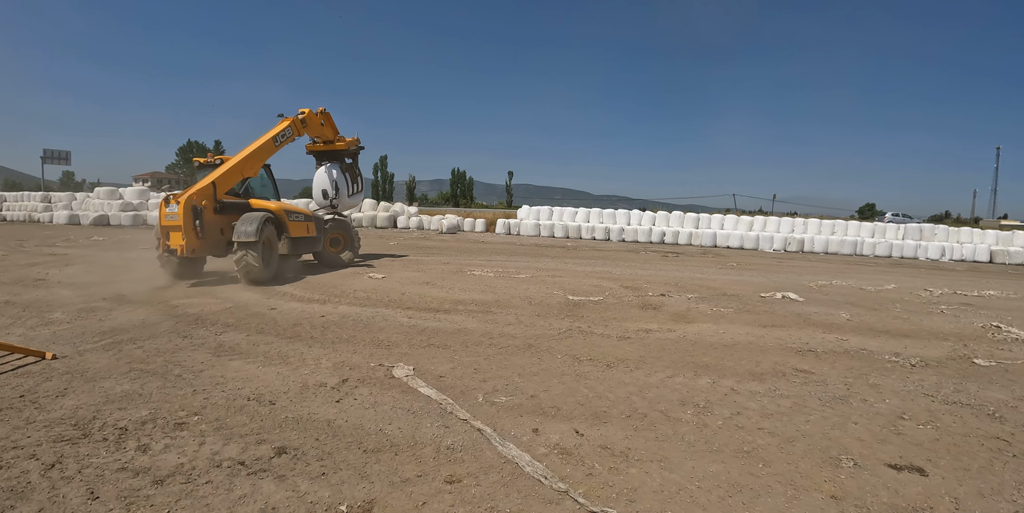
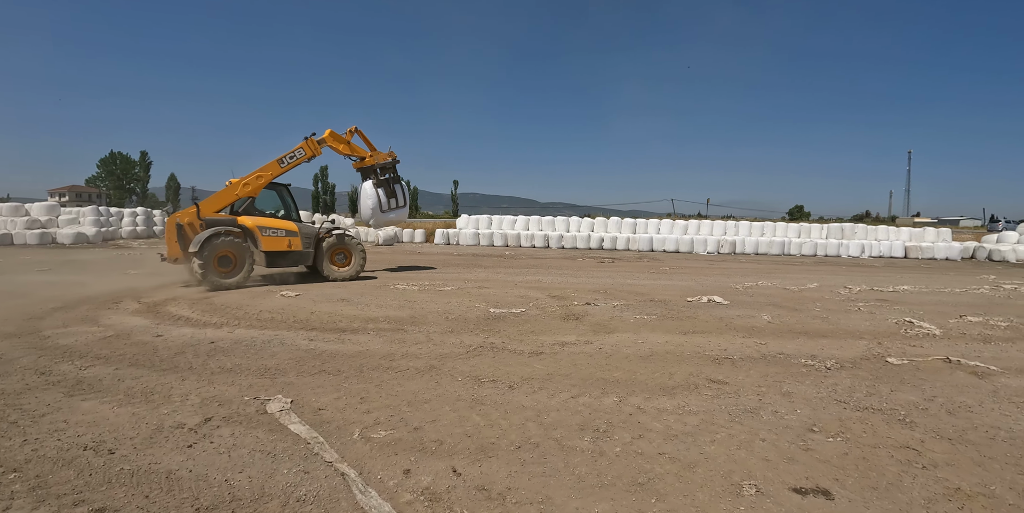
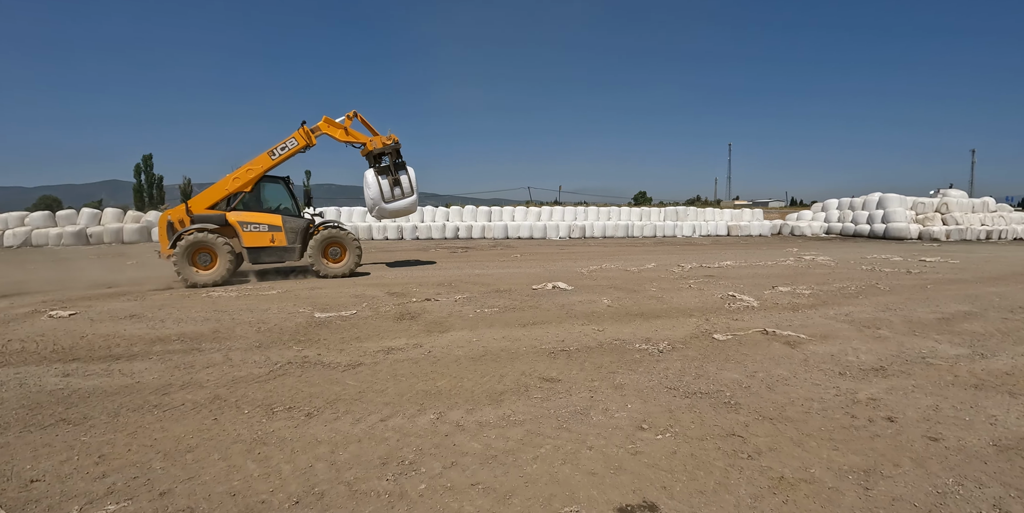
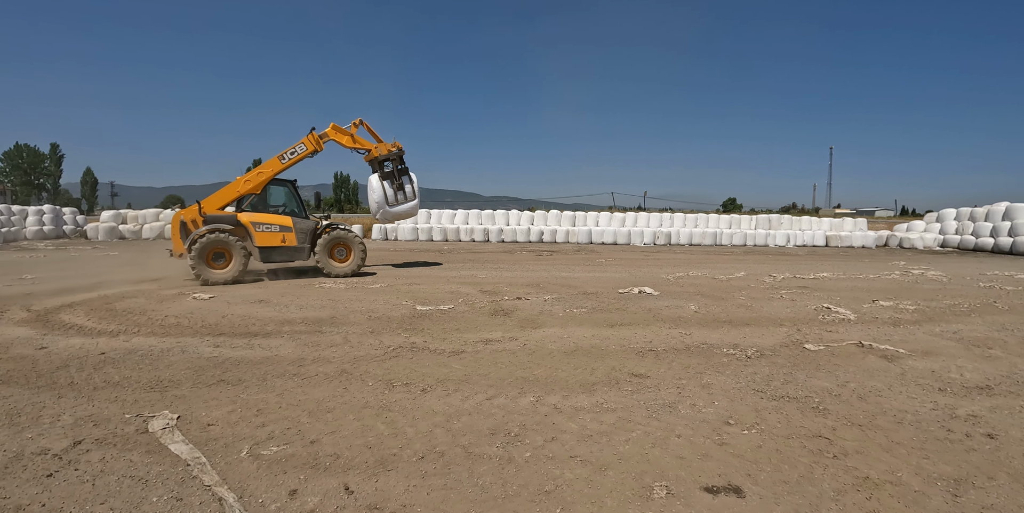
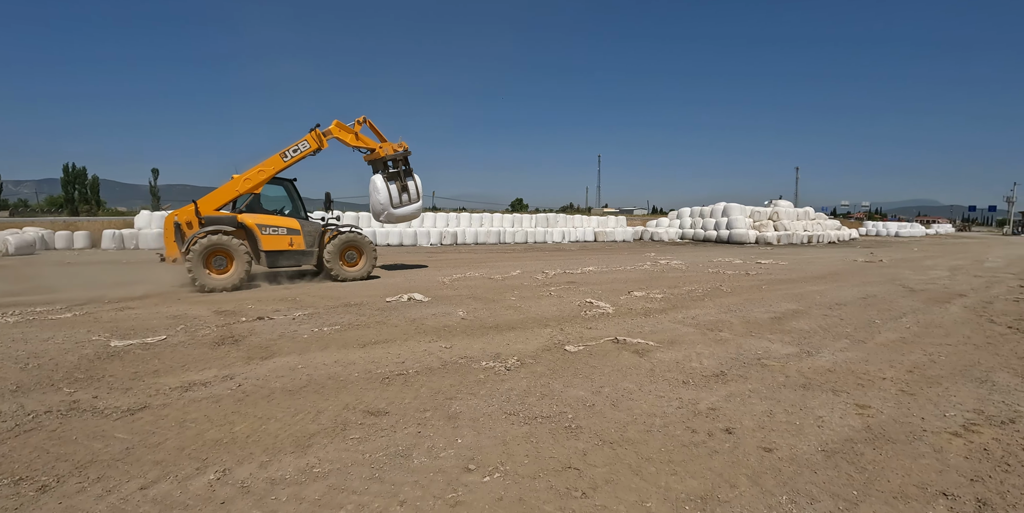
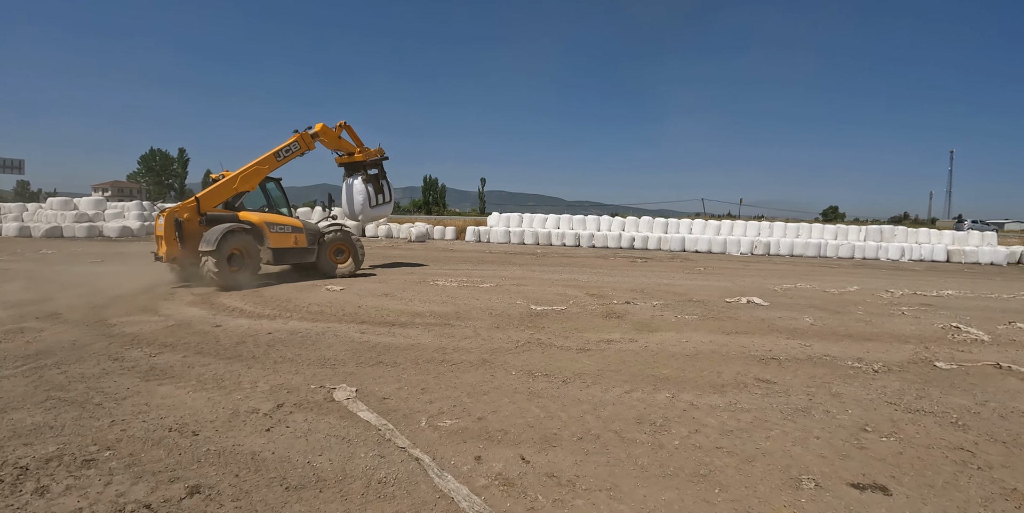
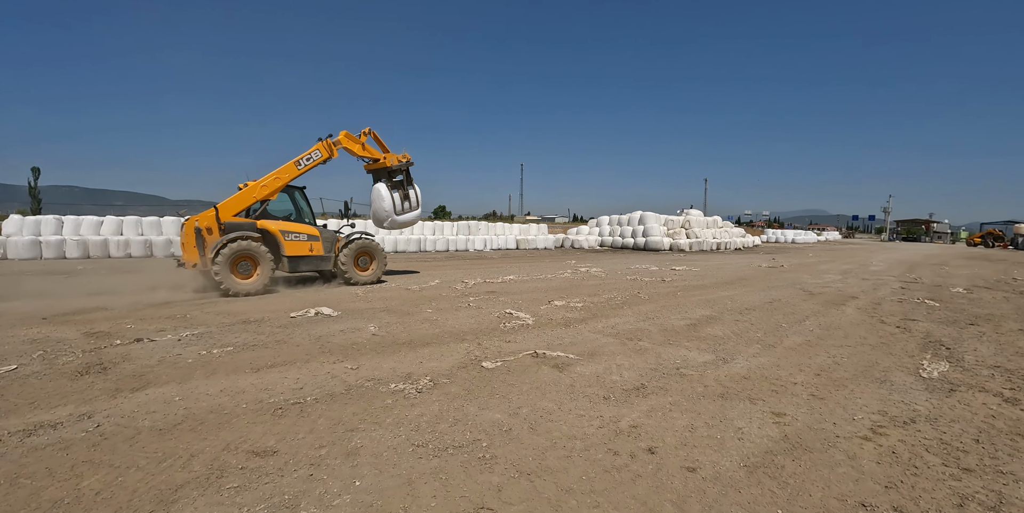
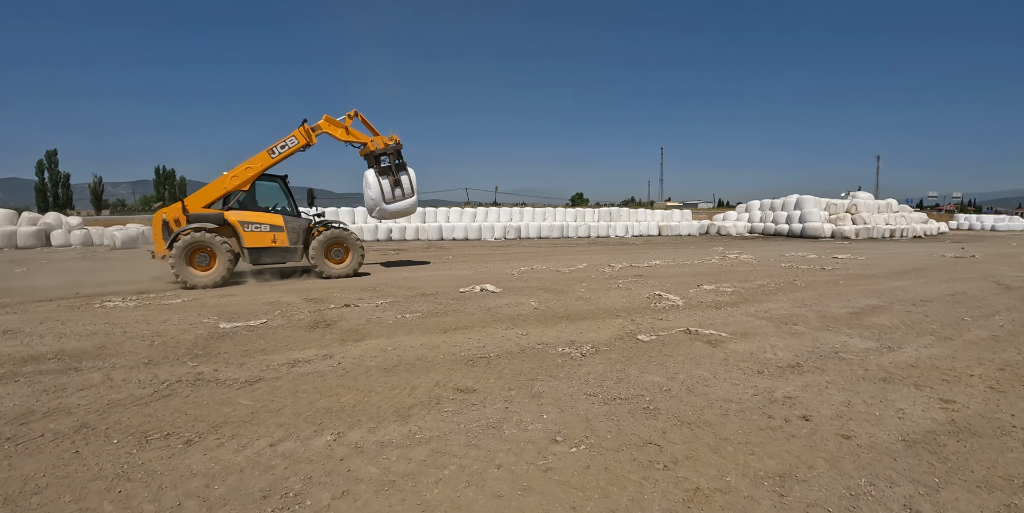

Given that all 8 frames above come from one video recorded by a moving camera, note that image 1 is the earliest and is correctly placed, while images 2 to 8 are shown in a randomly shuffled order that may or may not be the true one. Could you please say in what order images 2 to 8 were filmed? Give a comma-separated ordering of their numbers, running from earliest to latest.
6, 2, 4, 3, 8, 5, 7
